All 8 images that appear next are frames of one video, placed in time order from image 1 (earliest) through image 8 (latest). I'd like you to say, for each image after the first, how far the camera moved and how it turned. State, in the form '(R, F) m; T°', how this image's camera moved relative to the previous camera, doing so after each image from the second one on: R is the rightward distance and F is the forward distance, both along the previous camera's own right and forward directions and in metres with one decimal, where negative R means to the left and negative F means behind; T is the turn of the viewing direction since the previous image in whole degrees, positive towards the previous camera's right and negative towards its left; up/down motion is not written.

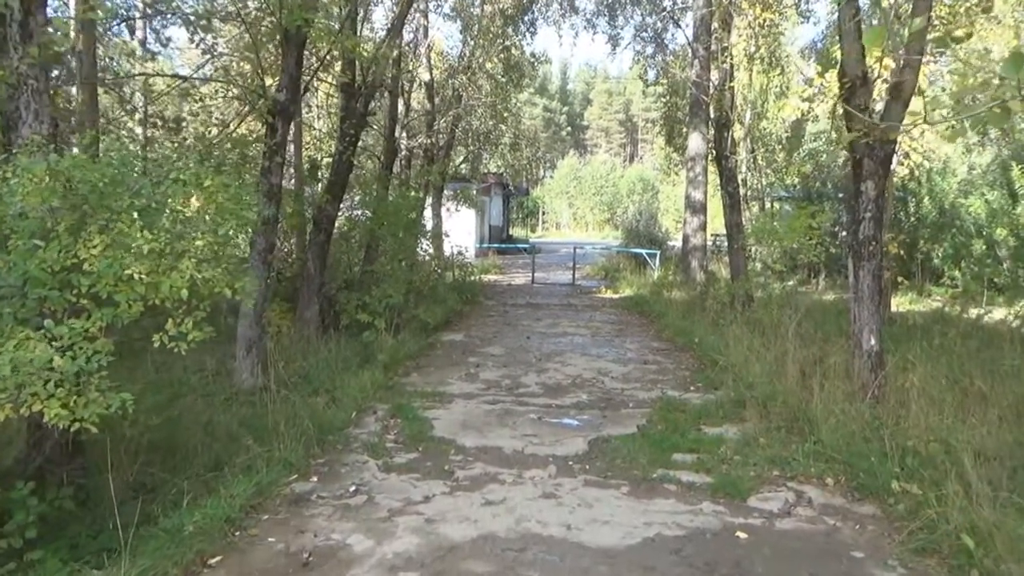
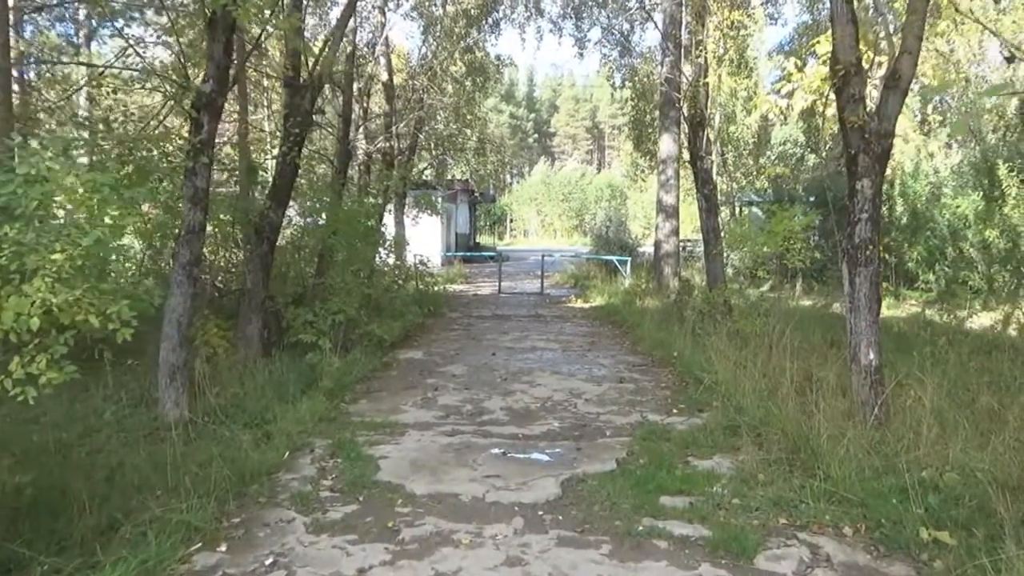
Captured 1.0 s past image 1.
(+0.1, +0.8) m; +2°
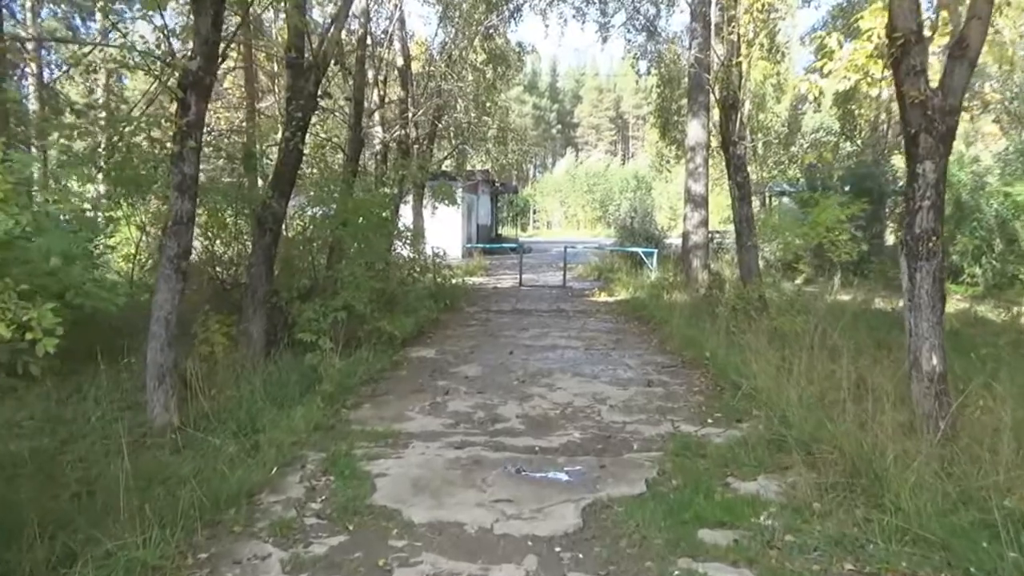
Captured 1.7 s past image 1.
(0.0, +0.6) m; -2°
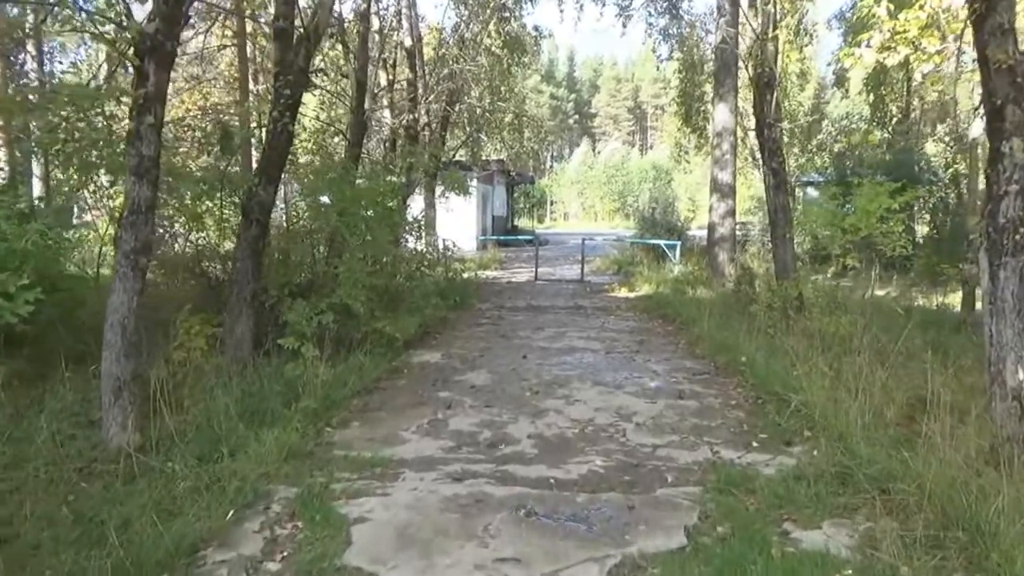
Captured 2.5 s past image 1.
(0.0, +0.9) m; -1°
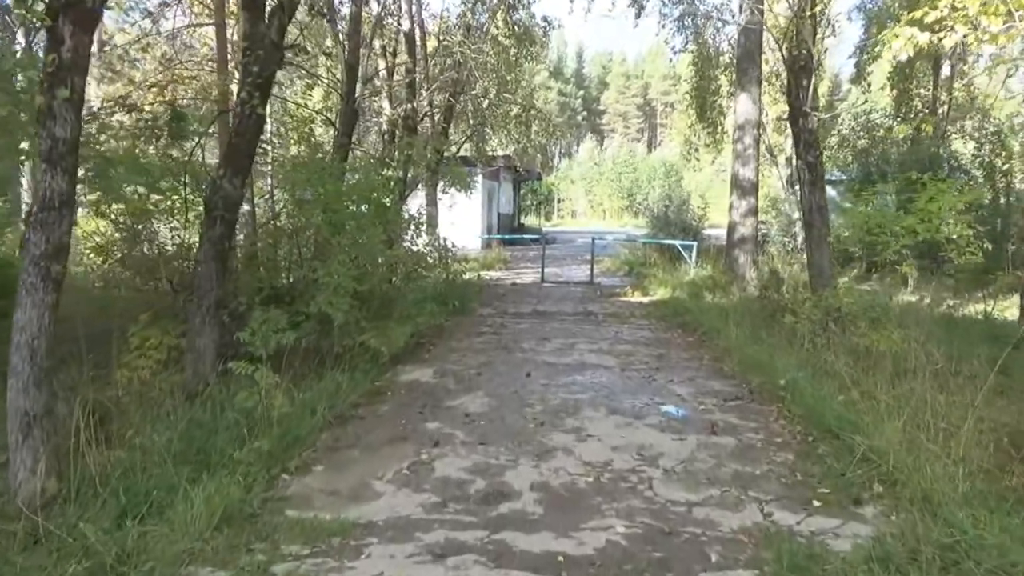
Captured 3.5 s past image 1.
(0.0, +1.0) m; 0°
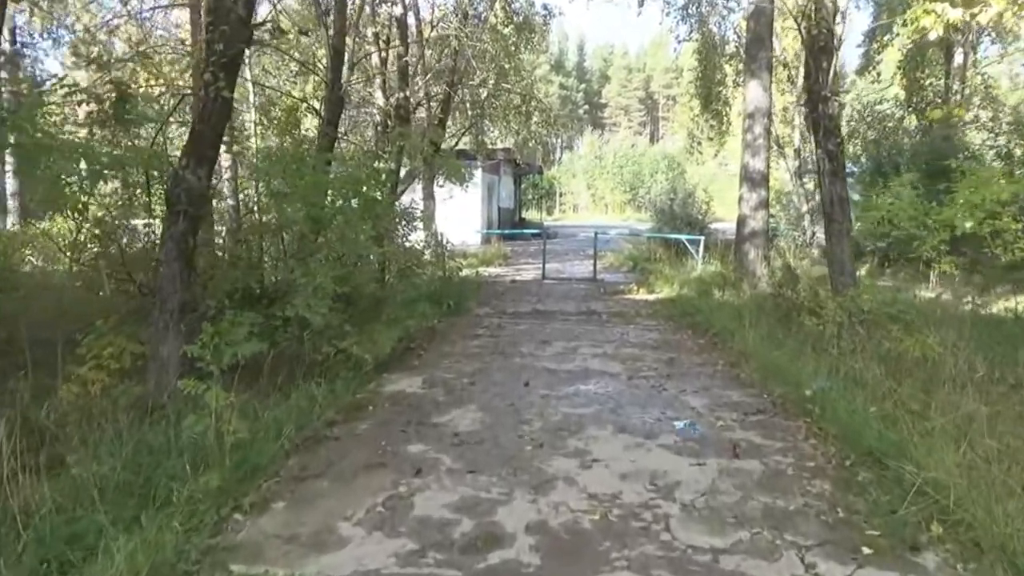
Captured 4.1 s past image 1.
(0.0, +0.7) m; 0°
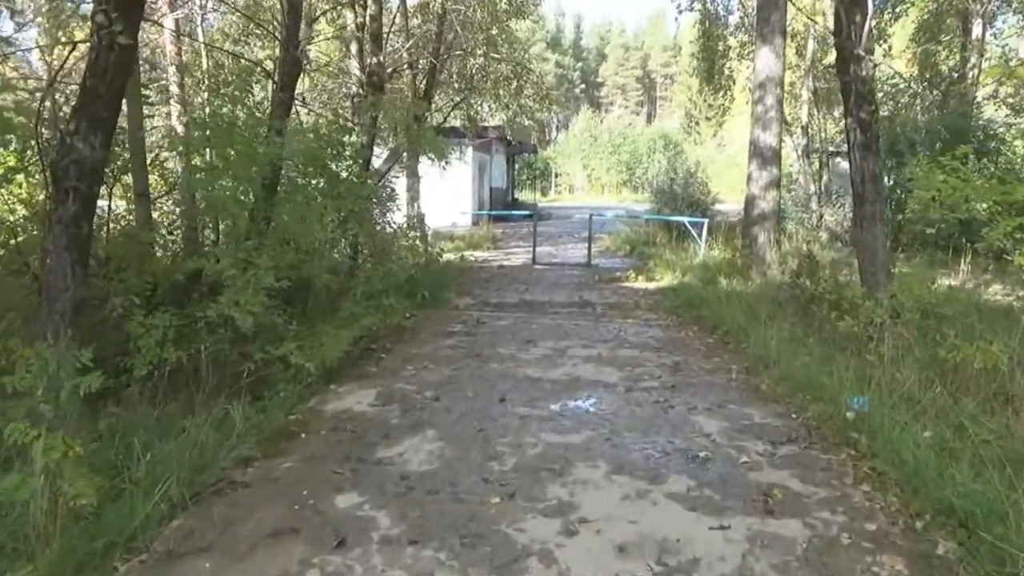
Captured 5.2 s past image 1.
(+0.1, +1.2) m; 0°
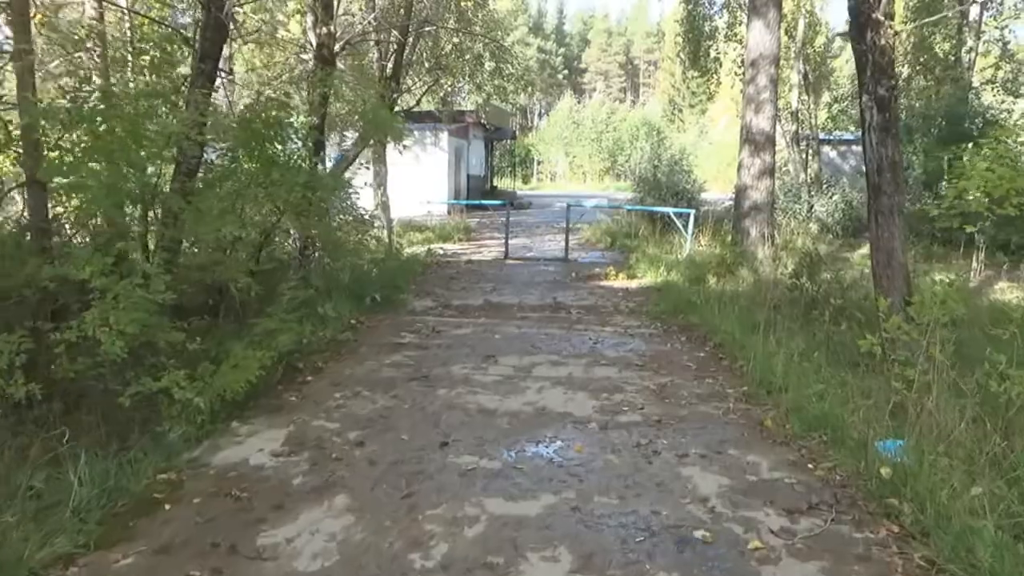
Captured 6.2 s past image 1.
(+0.2, +1.1) m; +1°
